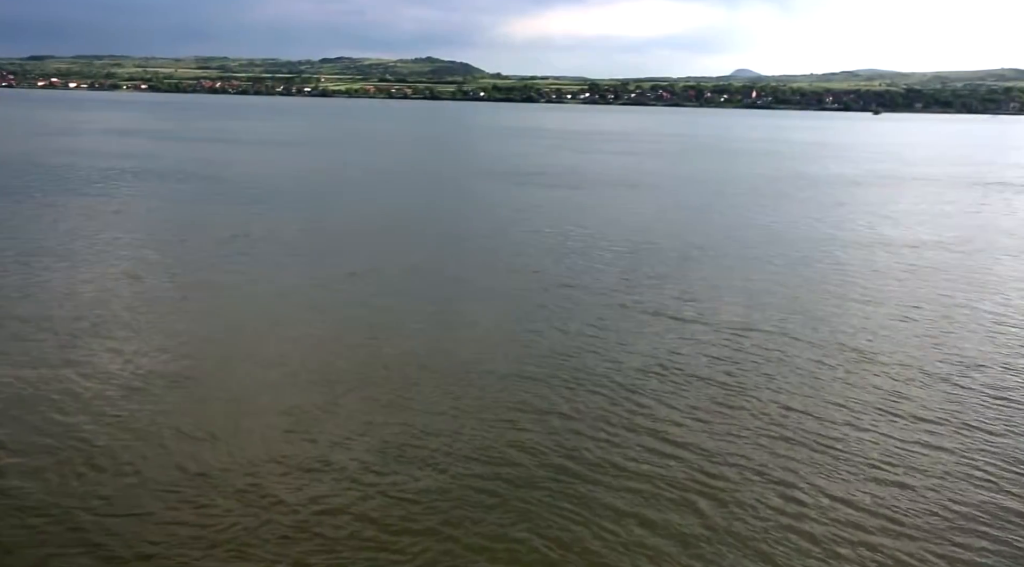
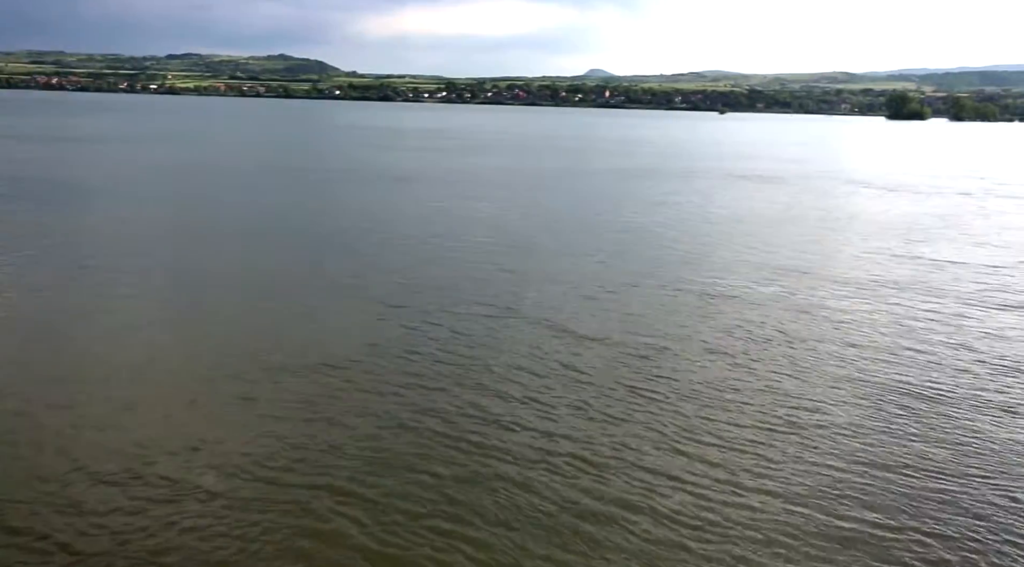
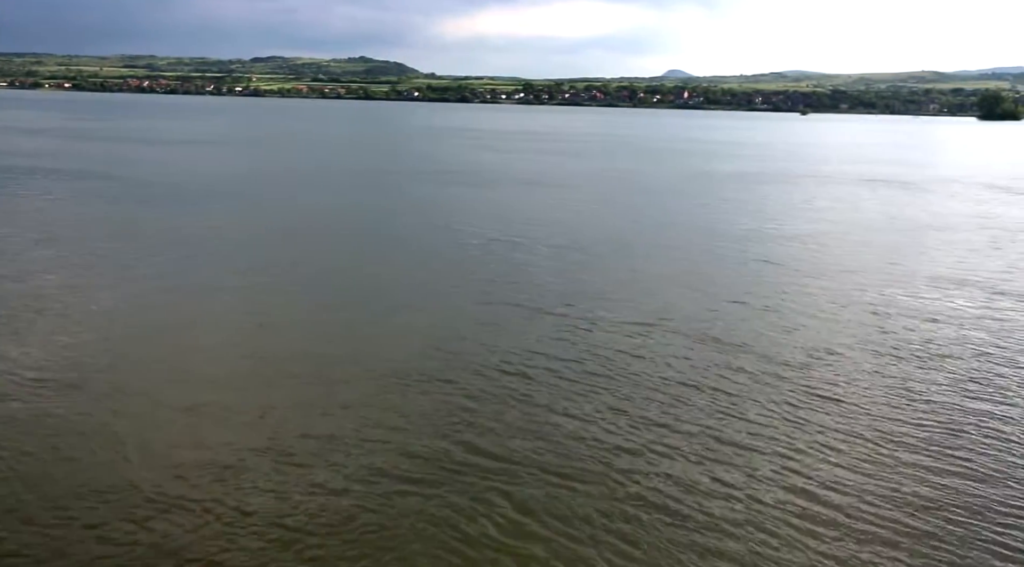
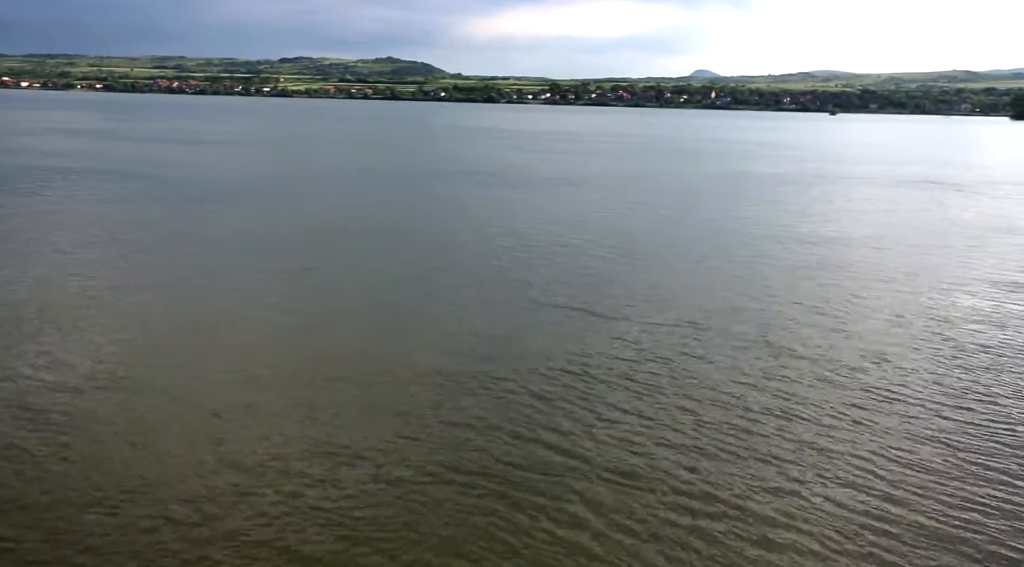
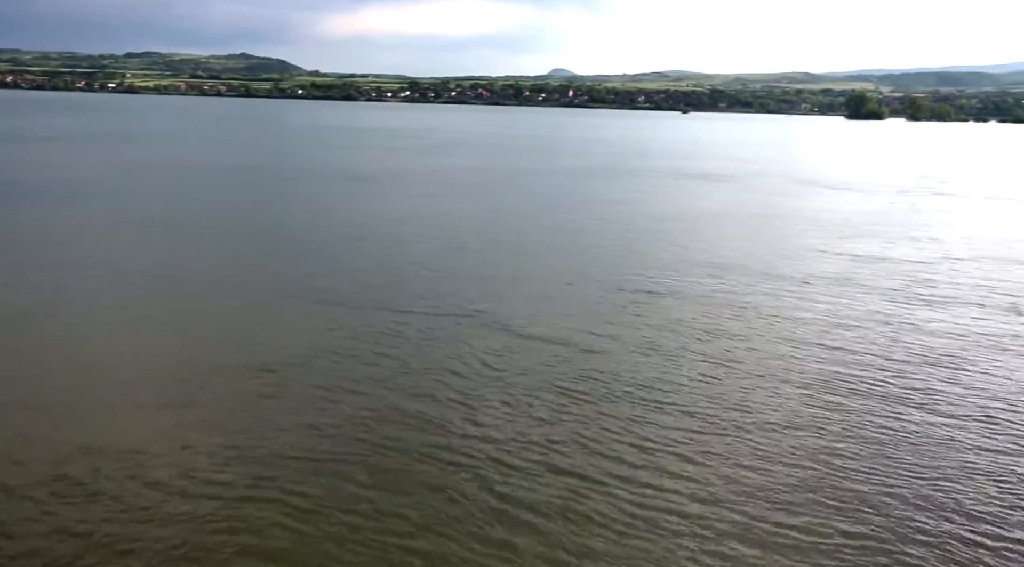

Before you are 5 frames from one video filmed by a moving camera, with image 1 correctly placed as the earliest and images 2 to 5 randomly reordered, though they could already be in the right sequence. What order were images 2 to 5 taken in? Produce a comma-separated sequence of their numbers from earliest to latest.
4, 3, 2, 5
